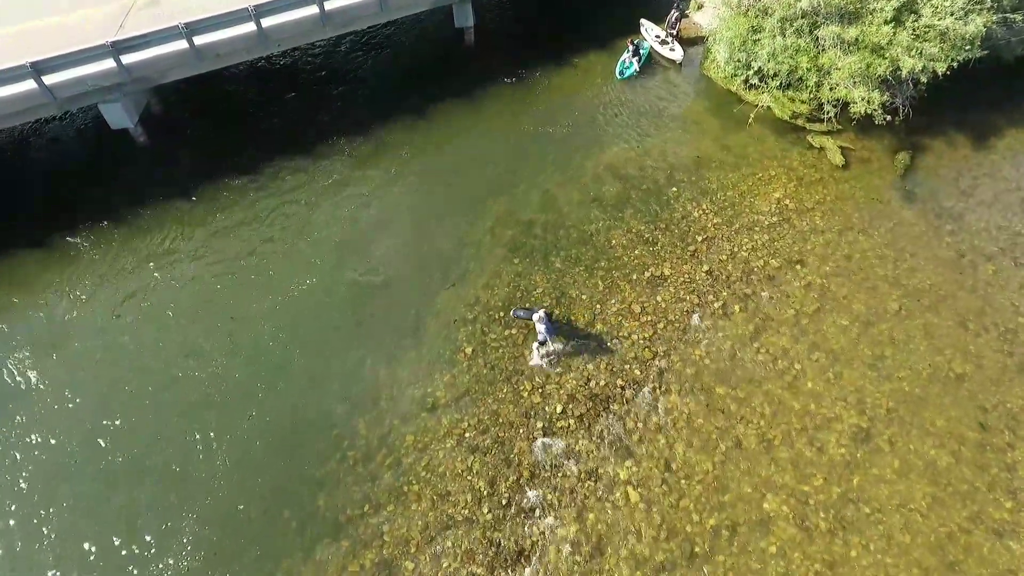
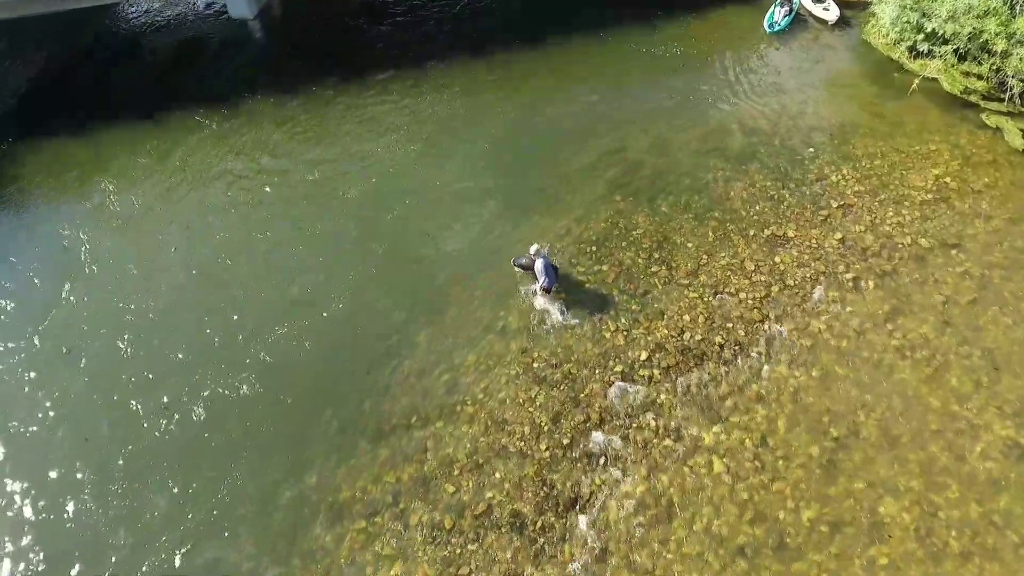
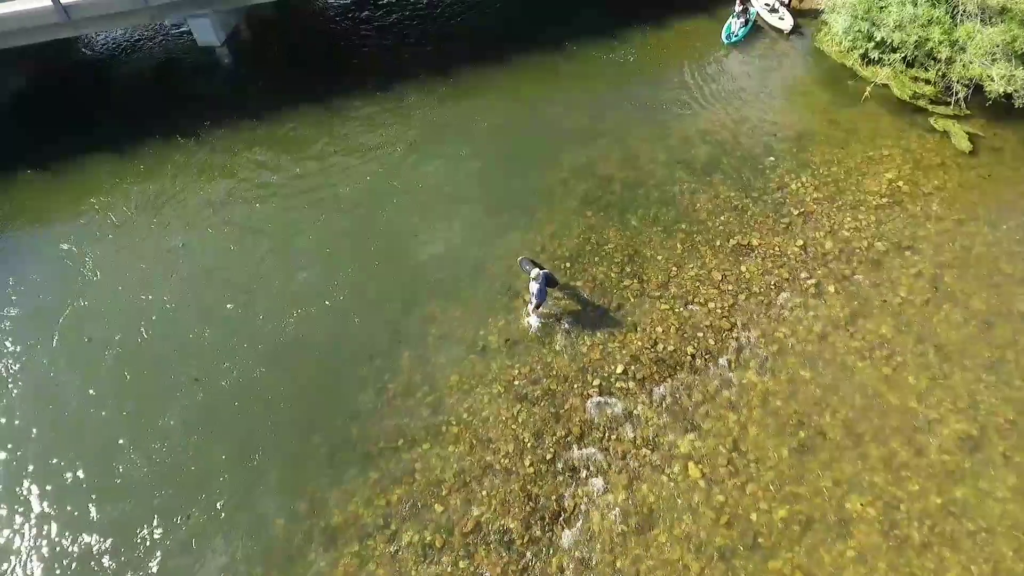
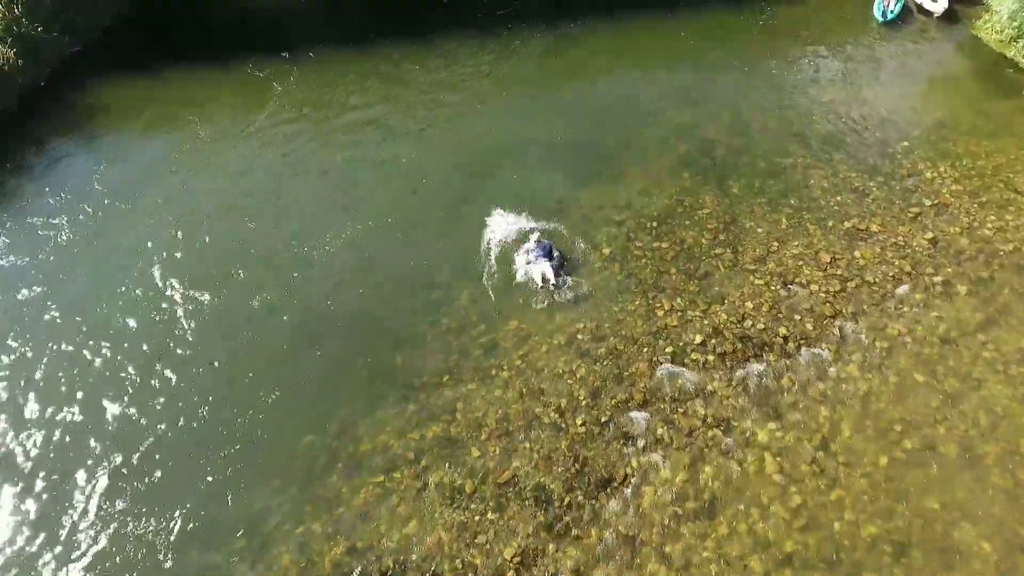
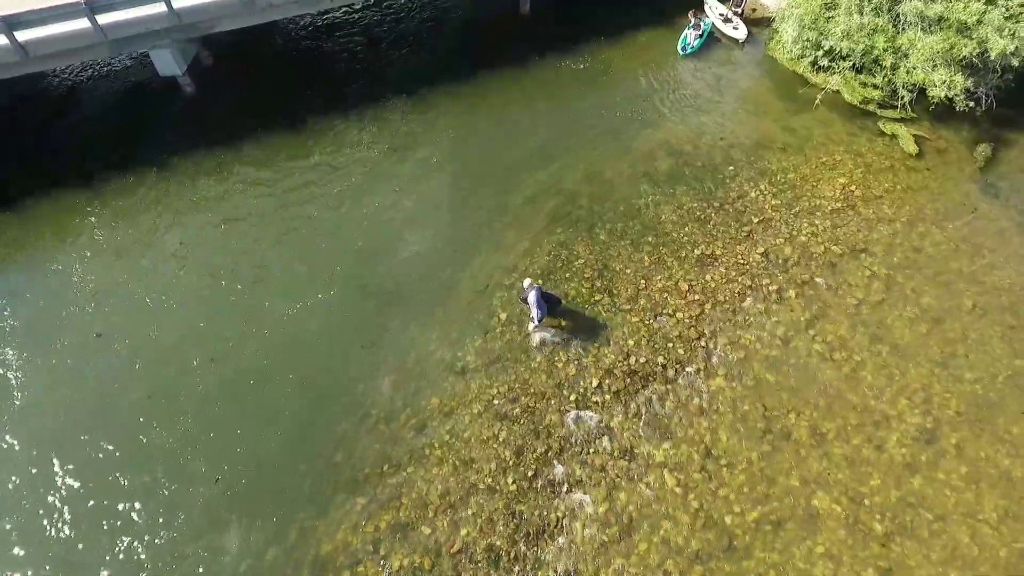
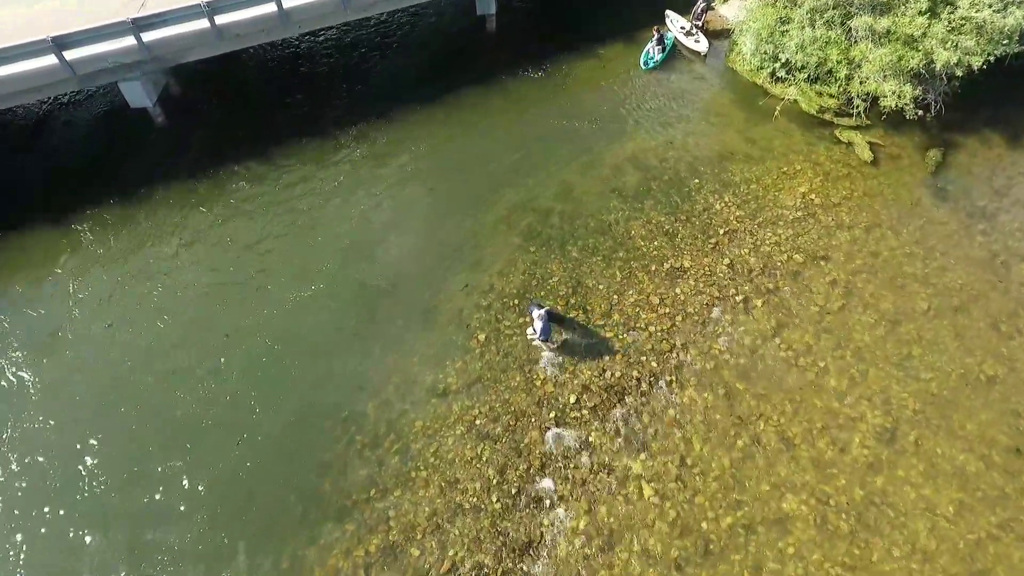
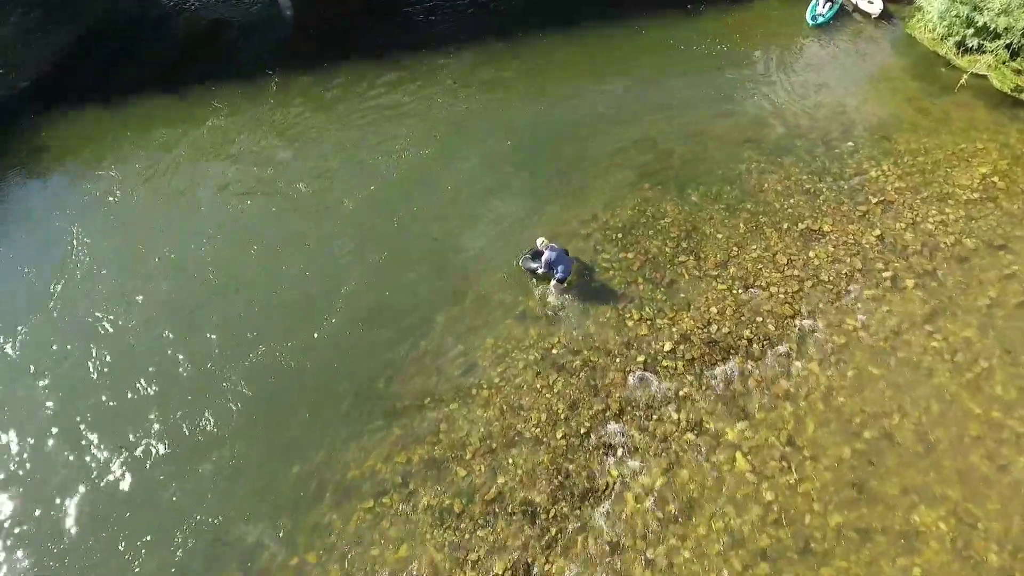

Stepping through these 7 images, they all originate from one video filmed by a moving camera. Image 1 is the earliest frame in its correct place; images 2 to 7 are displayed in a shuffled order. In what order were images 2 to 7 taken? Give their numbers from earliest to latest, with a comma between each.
6, 5, 3, 2, 7, 4
